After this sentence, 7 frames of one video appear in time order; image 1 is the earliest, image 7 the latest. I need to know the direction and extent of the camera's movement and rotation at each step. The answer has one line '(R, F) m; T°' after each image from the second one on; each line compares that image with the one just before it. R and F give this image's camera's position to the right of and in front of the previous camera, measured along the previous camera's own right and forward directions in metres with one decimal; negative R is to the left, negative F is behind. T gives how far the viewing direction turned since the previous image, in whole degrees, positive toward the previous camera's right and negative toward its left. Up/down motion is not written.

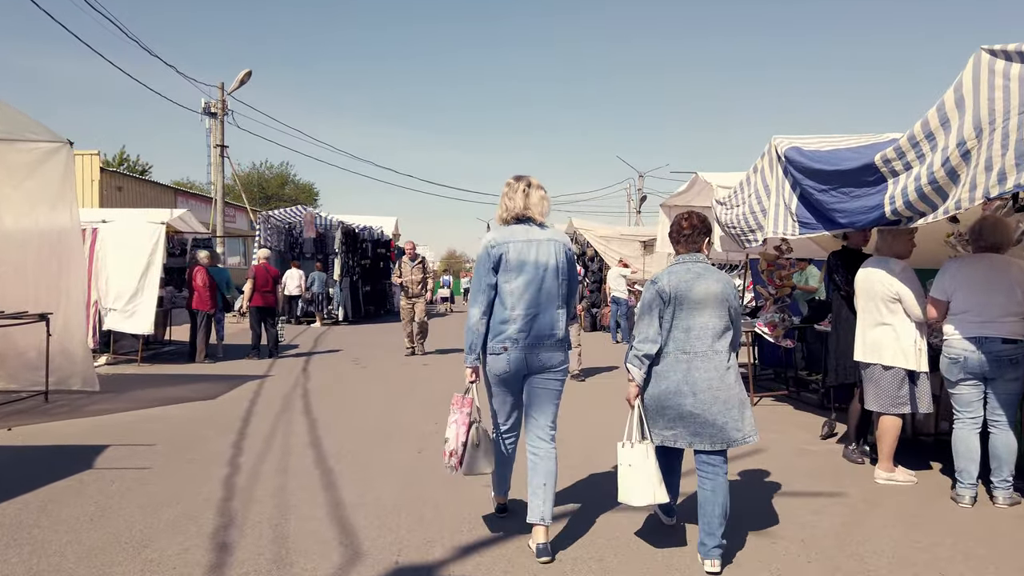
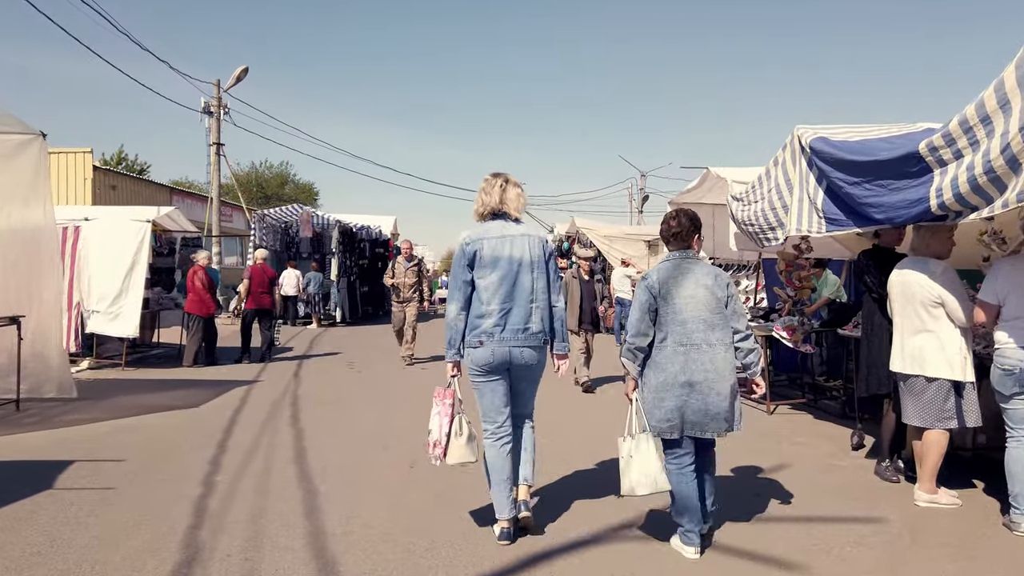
(0.0, +0.5) m; 0°
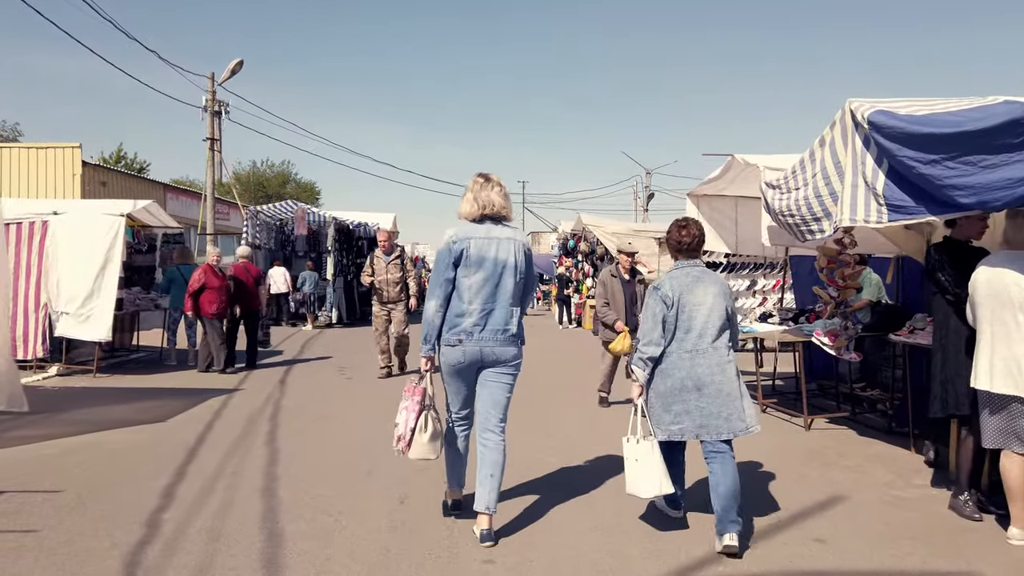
(0.0, +0.8) m; 0°
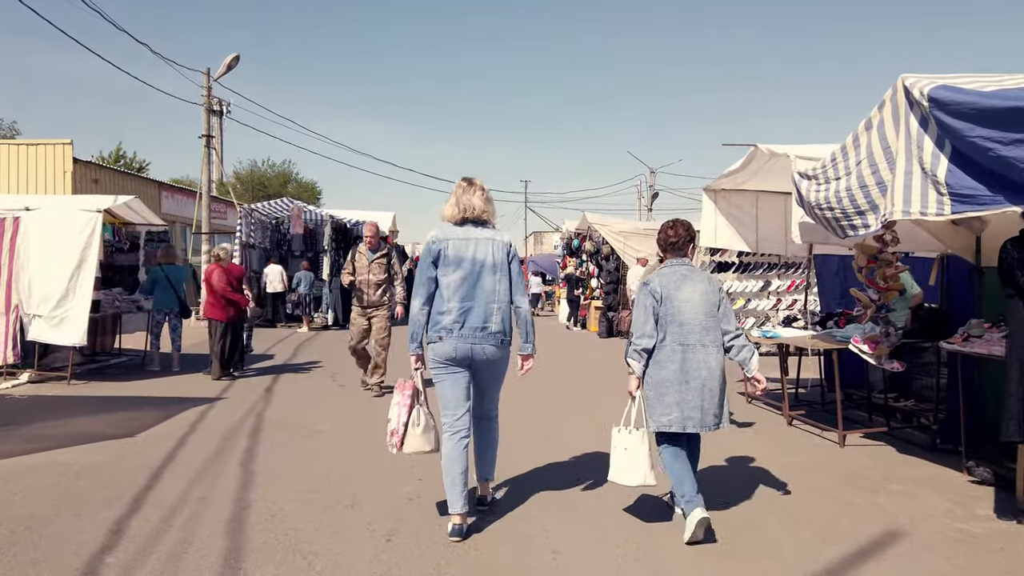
(0.0, +0.6) m; 0°
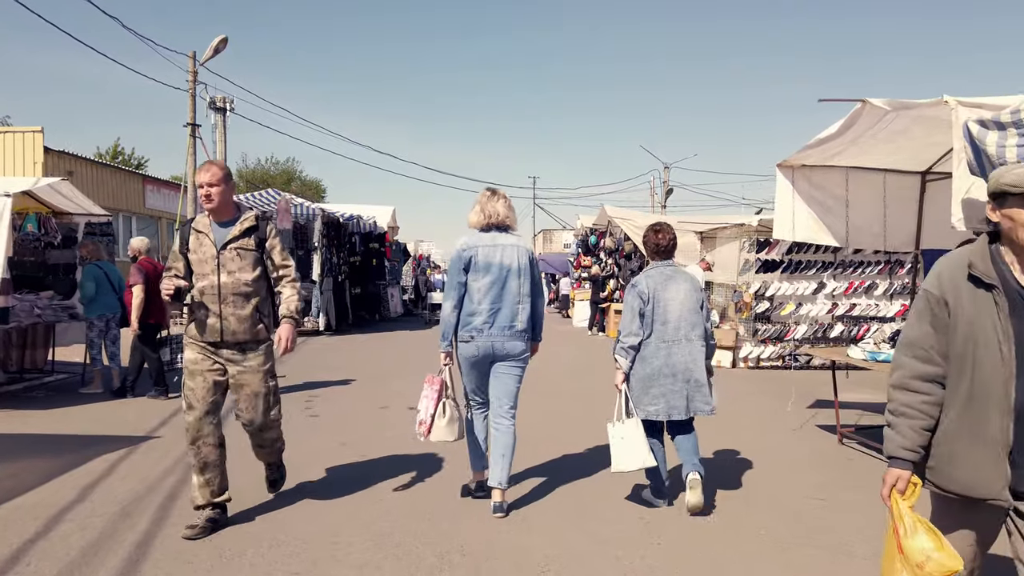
(-0.1, +2.0) m; 0°
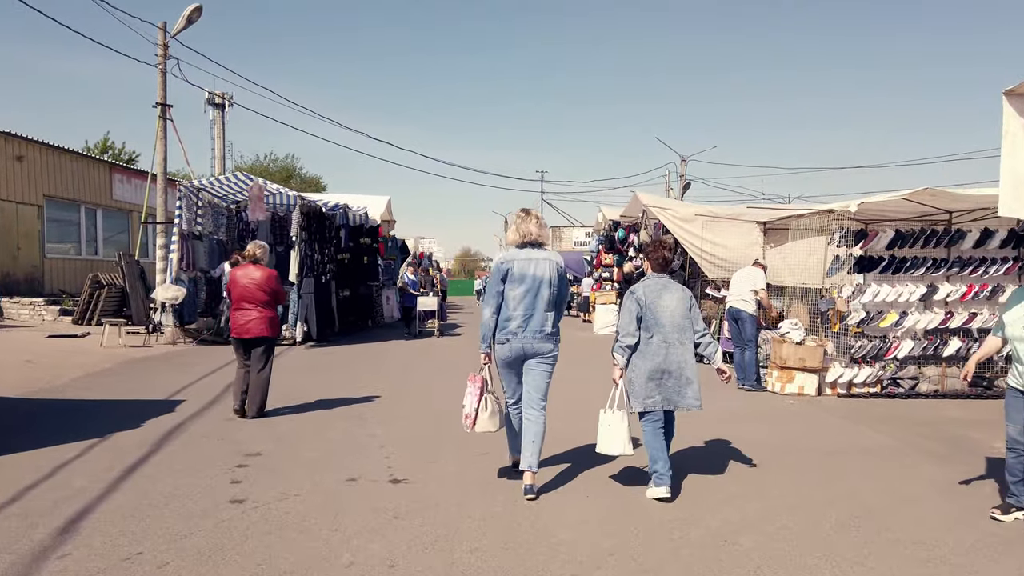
(-0.2, +2.8) m; 0°
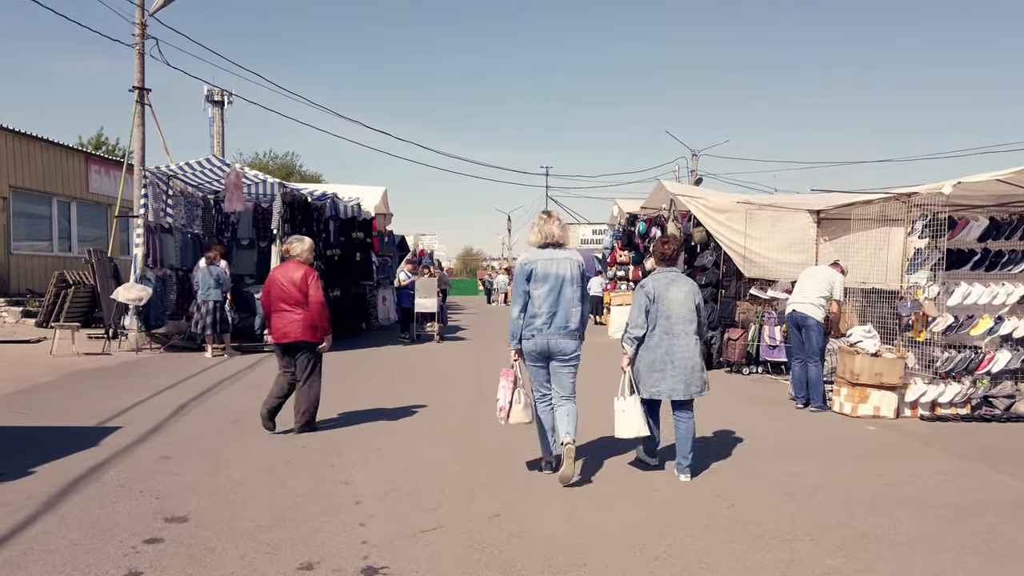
(-0.1, +1.7) m; 0°
